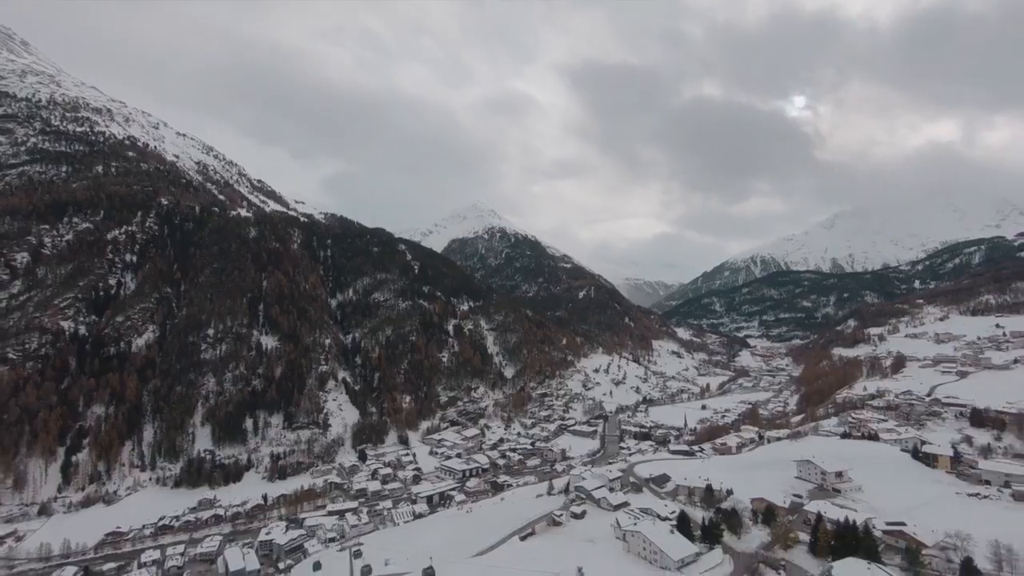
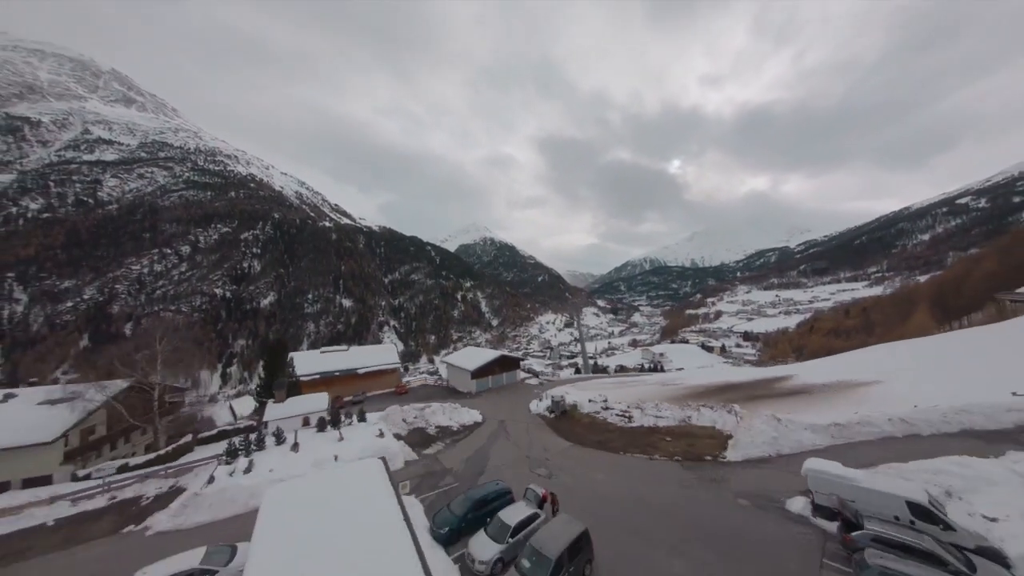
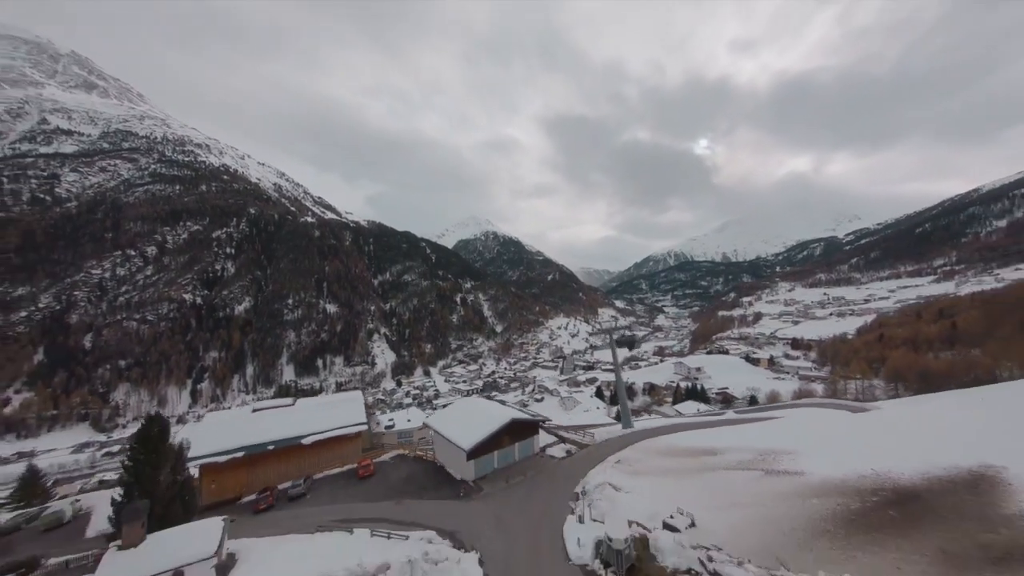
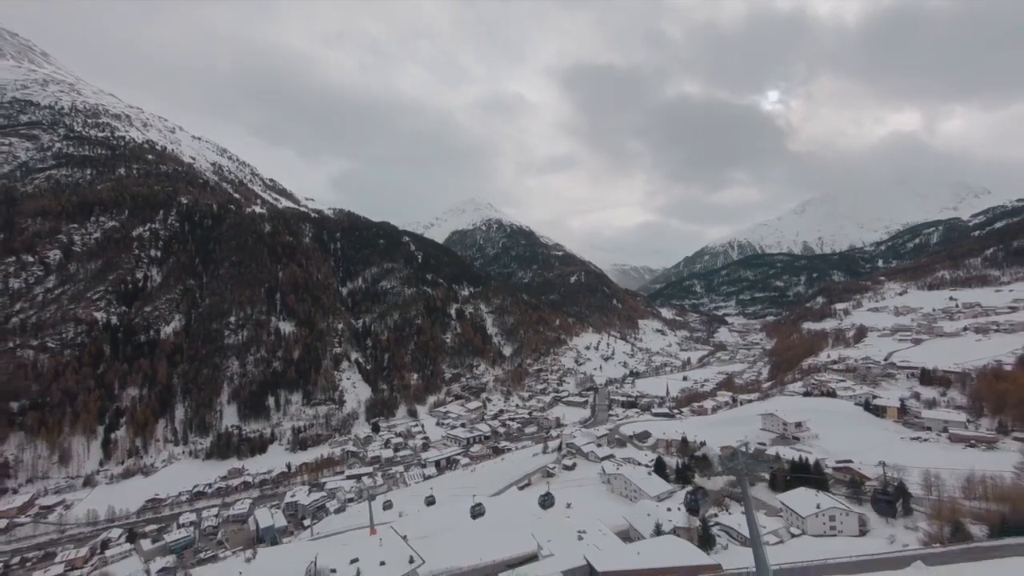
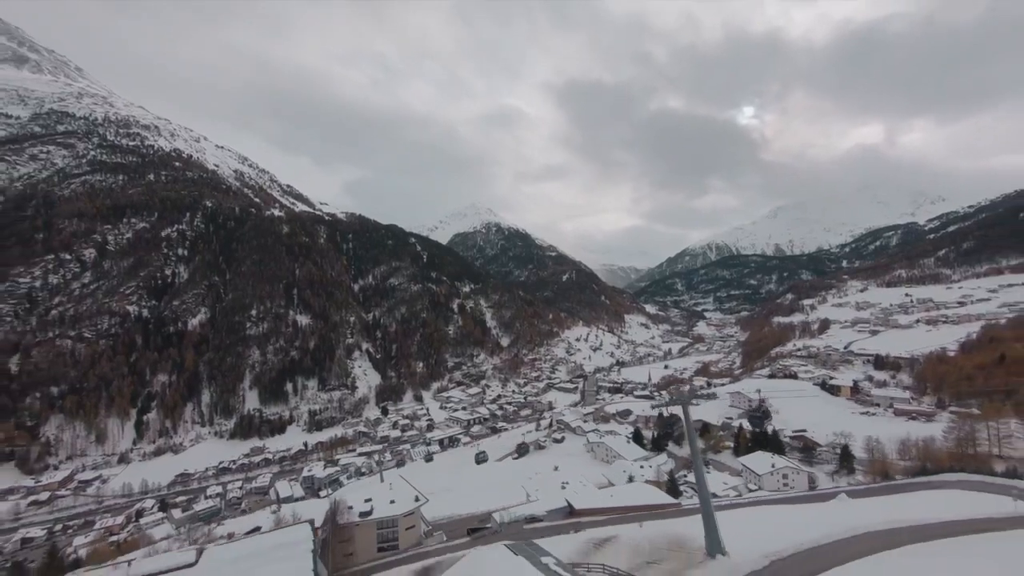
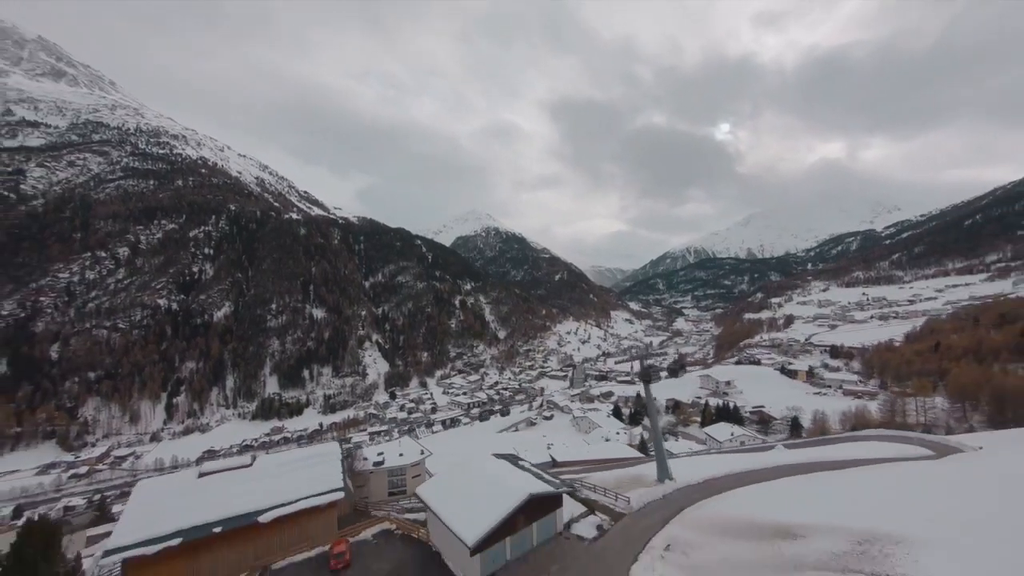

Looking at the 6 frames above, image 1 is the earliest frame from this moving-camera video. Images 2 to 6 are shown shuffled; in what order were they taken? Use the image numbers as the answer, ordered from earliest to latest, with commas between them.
4, 5, 6, 3, 2
